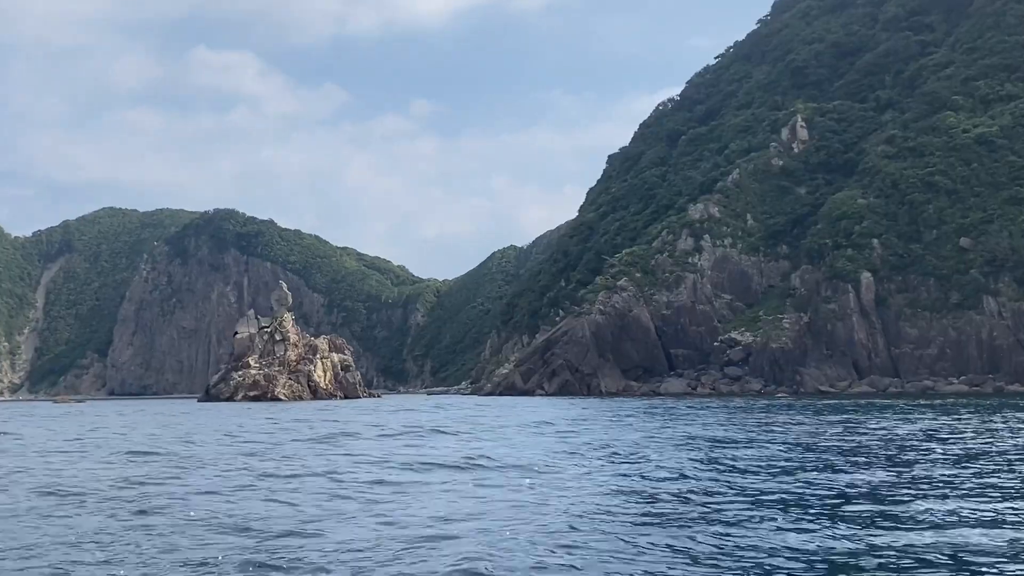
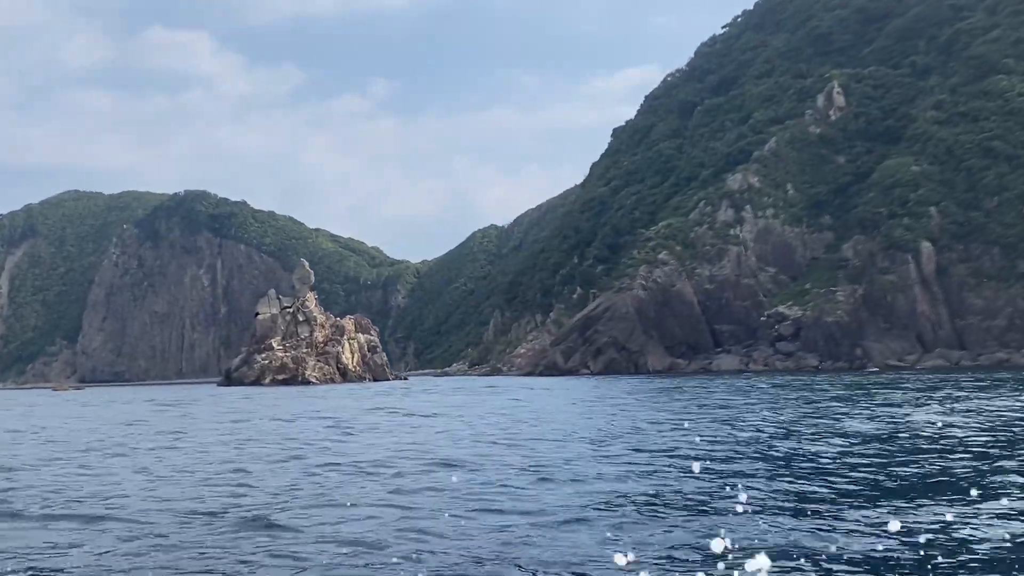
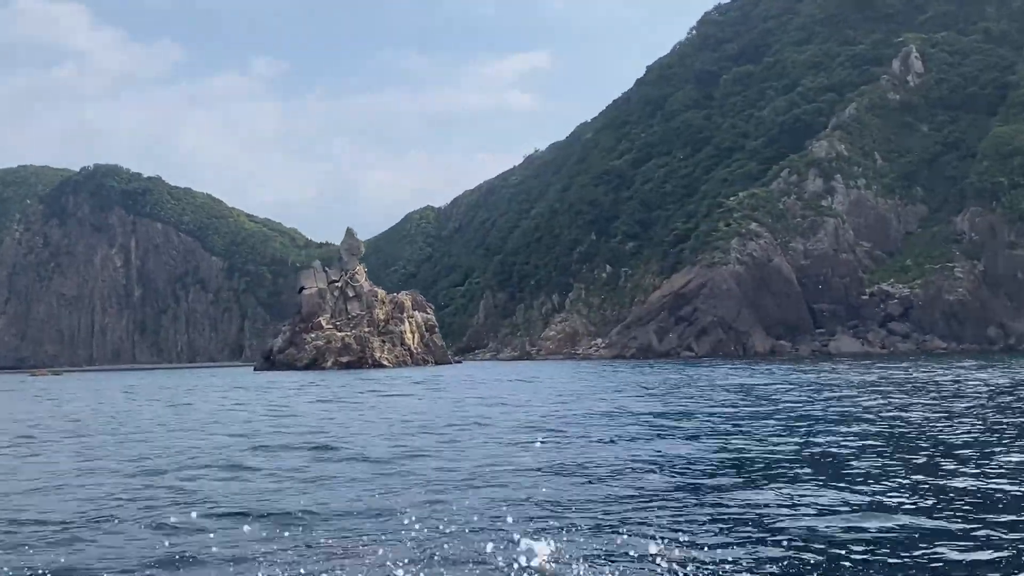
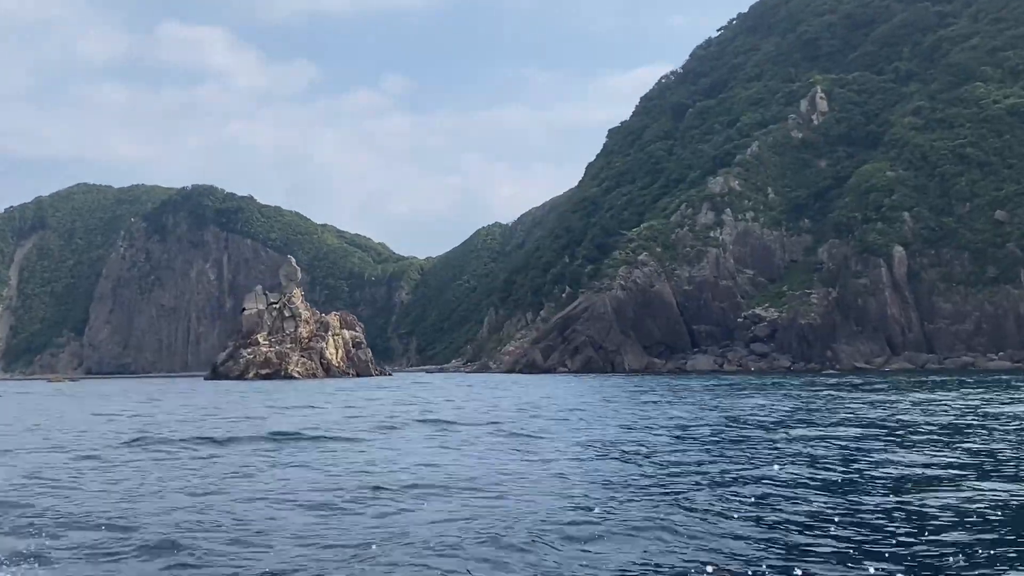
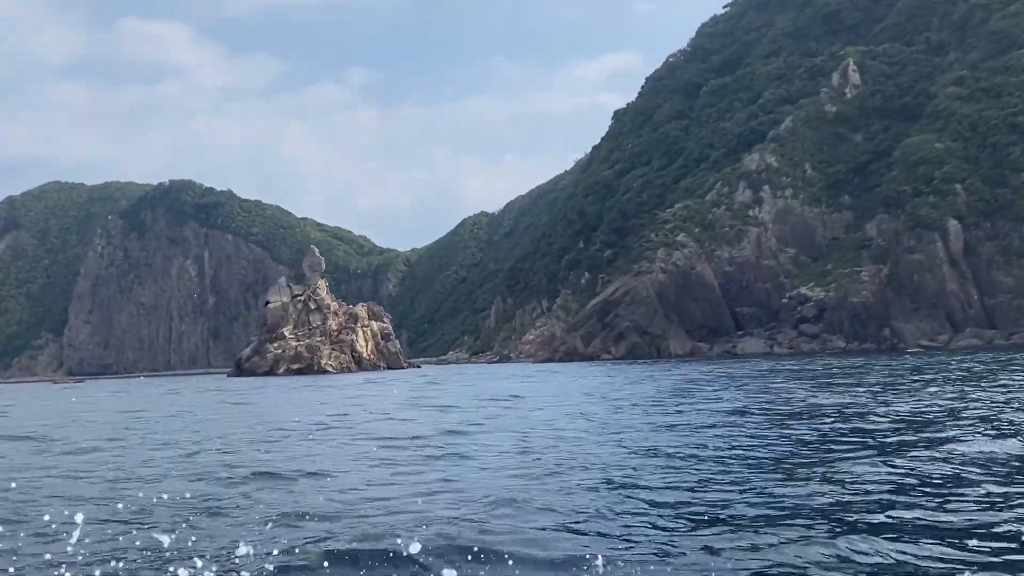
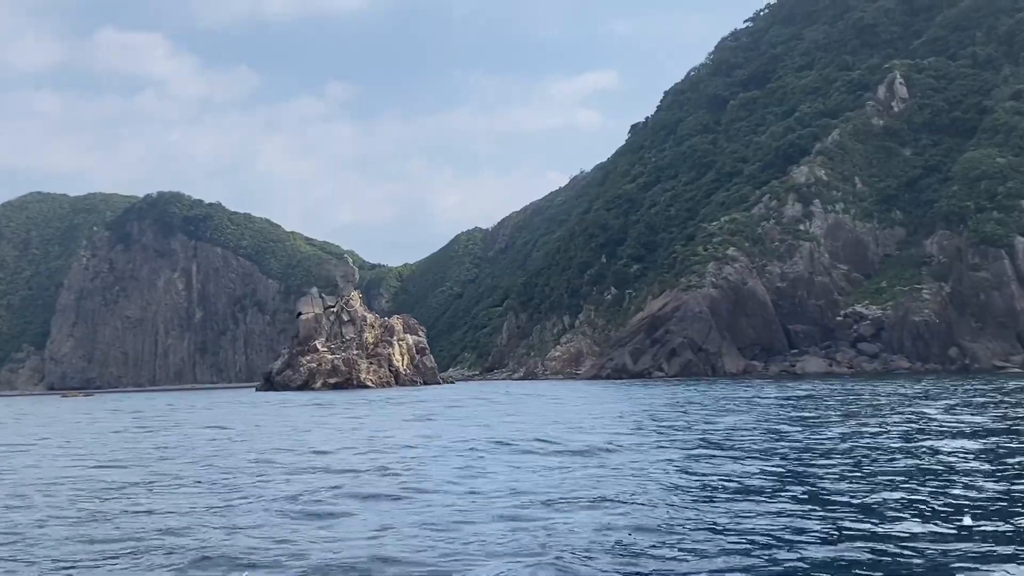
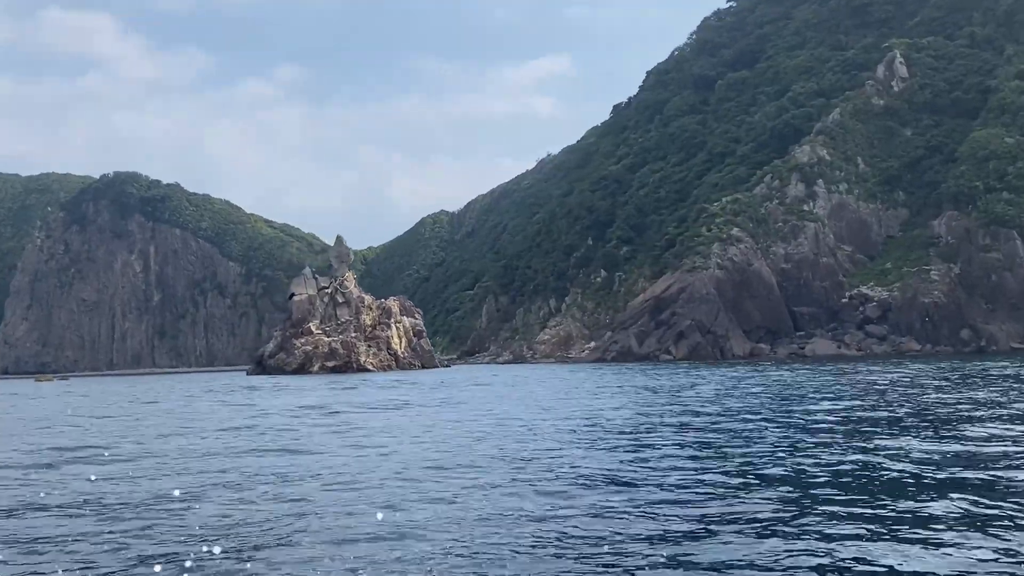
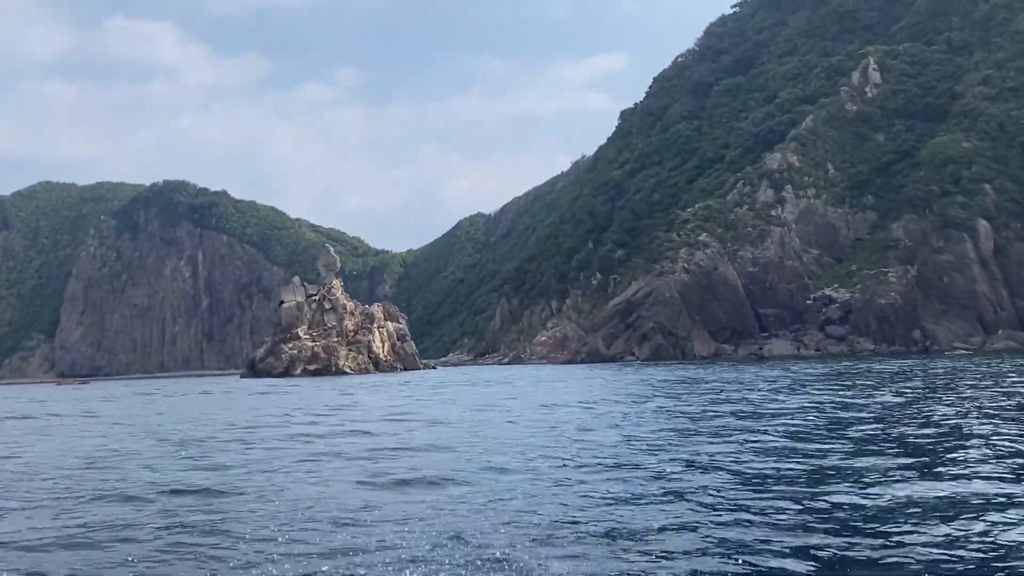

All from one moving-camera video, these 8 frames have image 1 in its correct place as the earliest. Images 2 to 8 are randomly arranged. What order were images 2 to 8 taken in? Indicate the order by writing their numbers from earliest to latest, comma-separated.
4, 2, 5, 8, 6, 7, 3
